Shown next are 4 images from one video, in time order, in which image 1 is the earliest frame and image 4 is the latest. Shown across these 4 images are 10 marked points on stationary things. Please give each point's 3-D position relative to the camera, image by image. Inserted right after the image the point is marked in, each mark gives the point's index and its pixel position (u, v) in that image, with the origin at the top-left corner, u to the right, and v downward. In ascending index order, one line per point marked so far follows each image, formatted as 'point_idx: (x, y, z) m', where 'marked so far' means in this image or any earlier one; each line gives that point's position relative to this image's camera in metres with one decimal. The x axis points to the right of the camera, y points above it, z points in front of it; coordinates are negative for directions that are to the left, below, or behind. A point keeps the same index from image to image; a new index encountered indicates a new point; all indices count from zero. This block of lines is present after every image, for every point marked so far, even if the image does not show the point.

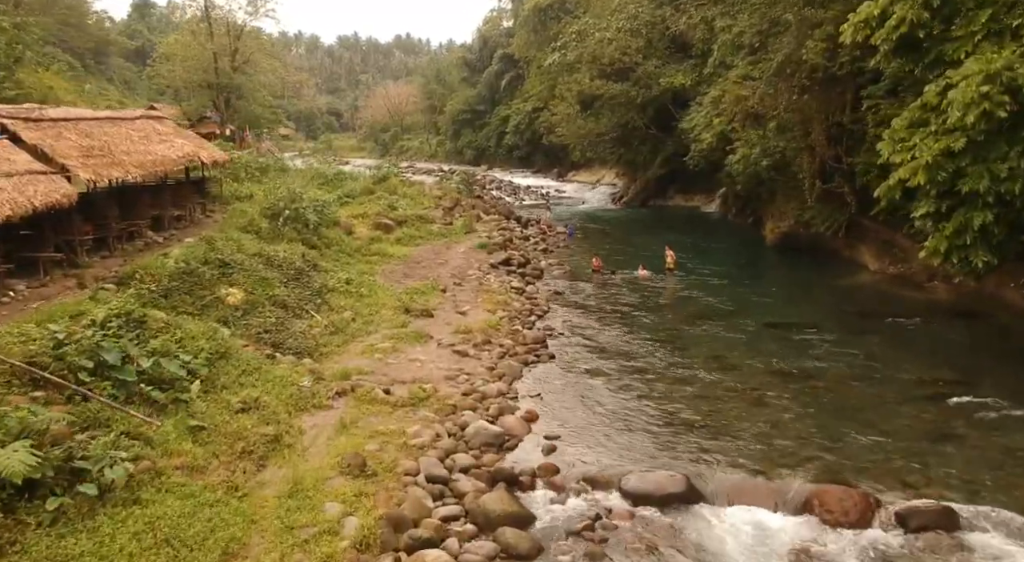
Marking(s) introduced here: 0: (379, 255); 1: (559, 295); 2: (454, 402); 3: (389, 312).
0: (-3.5, +0.7, +20.0) m
1: (+1.1, -0.4, +18.1) m
2: (-0.8, -1.6, +10.4) m
3: (-2.4, -0.6, +14.7) m
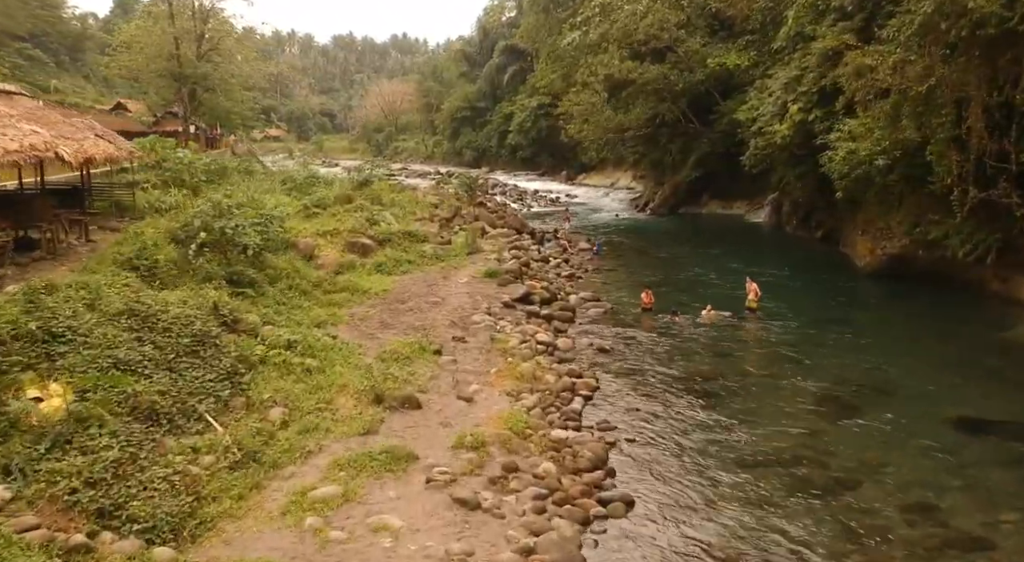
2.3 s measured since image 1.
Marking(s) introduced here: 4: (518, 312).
0: (-3.1, -0.2, +14.3) m
1: (+1.5, -1.2, +12.4) m
2: (-0.3, -2.5, +4.7) m
3: (-1.9, -1.5, +9.0) m
4: (+0.1, -0.6, +14.6) m
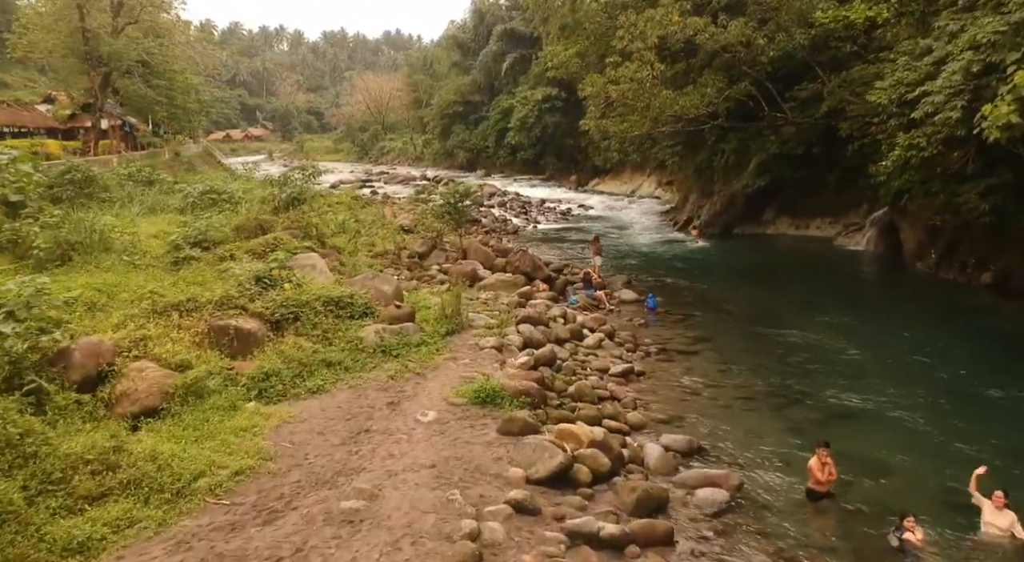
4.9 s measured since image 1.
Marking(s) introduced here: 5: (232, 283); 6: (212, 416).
0: (-2.9, -1.7, +5.8) m
1: (+1.7, -2.7, +3.9) m
2: (-0.1, -3.9, -3.8) m
3: (-1.8, -2.9, +0.6) m
4: (+0.3, -2.0, +6.1) m
5: (-3.8, 0.0, +10.4) m
6: (-3.0, -1.3, +7.5) m
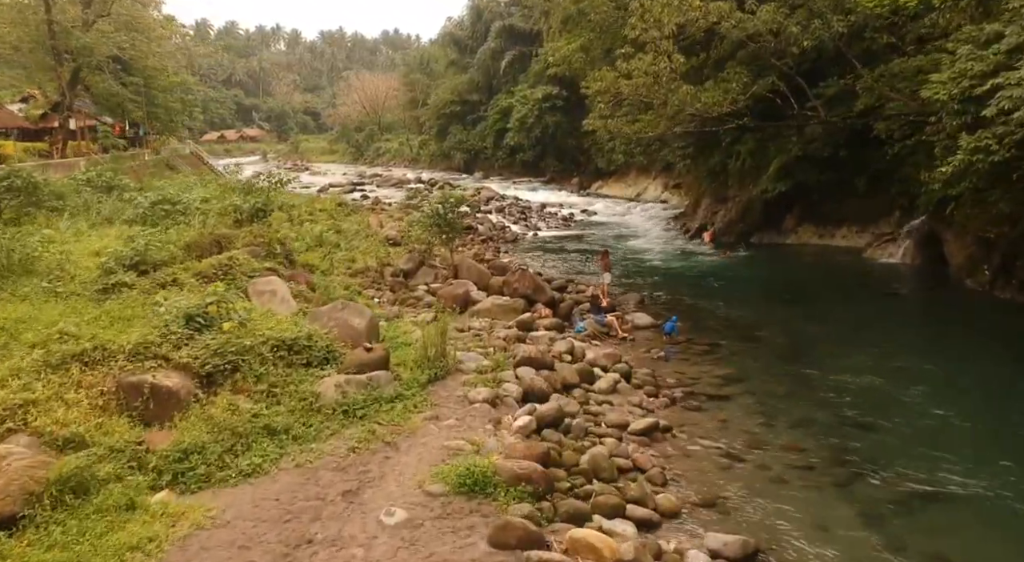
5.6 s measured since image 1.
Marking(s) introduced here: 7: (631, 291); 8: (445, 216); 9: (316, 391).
0: (-2.9, -2.1, +3.8) m
1: (+1.7, -3.1, +1.8) m
2: (-0.2, -4.3, -5.8) m
3: (-1.8, -3.3, -1.5) m
4: (+0.3, -2.5, +4.0) m
5: (-3.9, -0.5, +8.3) m
6: (-3.0, -1.8, +5.4) m
7: (+2.6, -0.2, +16.7) m
8: (-1.4, +1.4, +16.1) m
9: (-2.0, -1.2, +7.8) m
